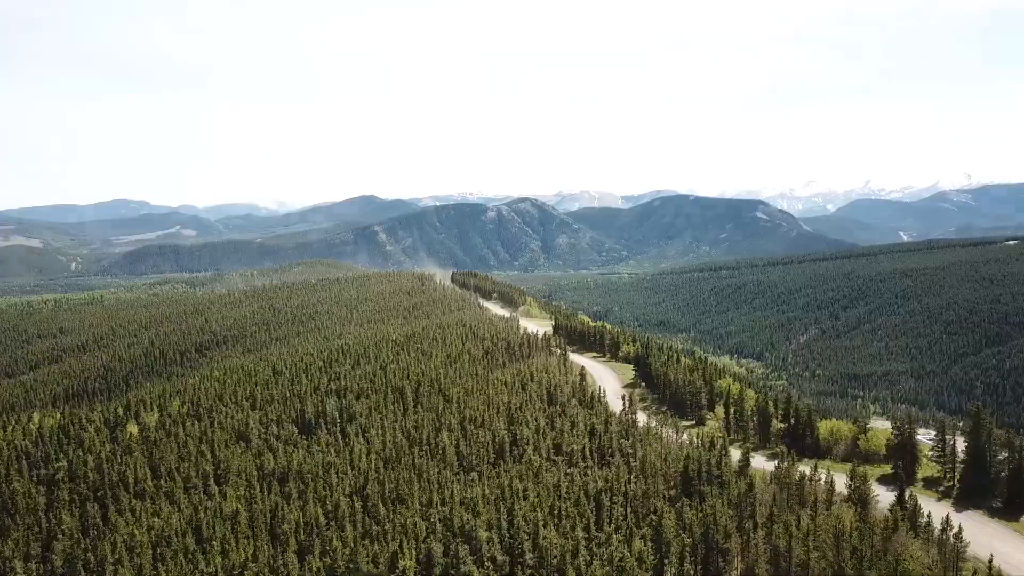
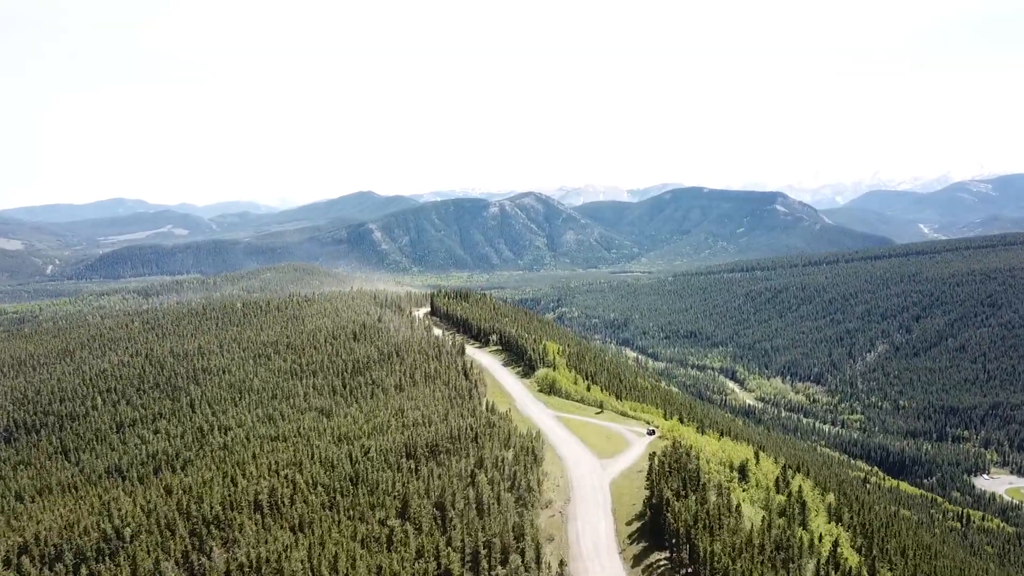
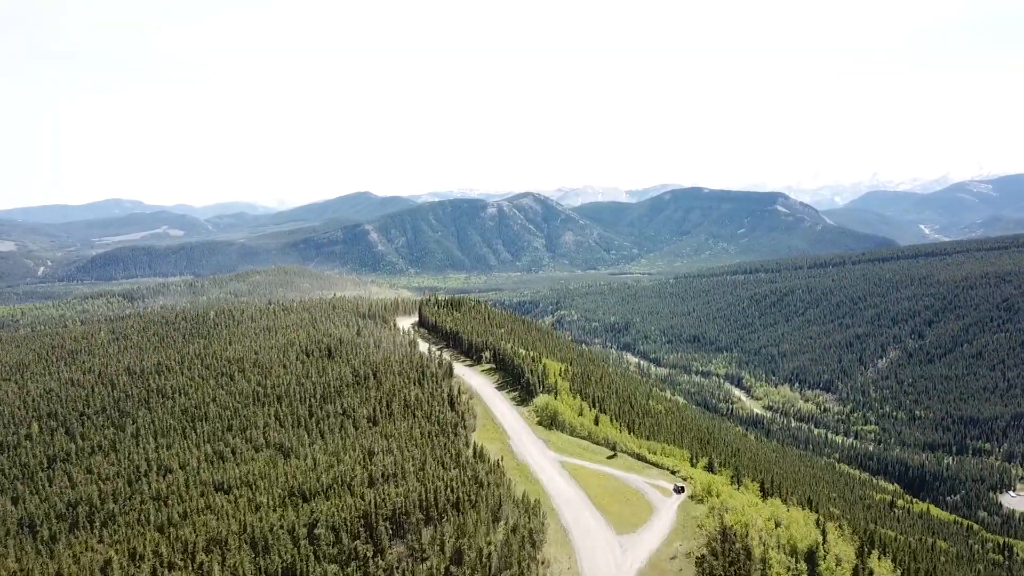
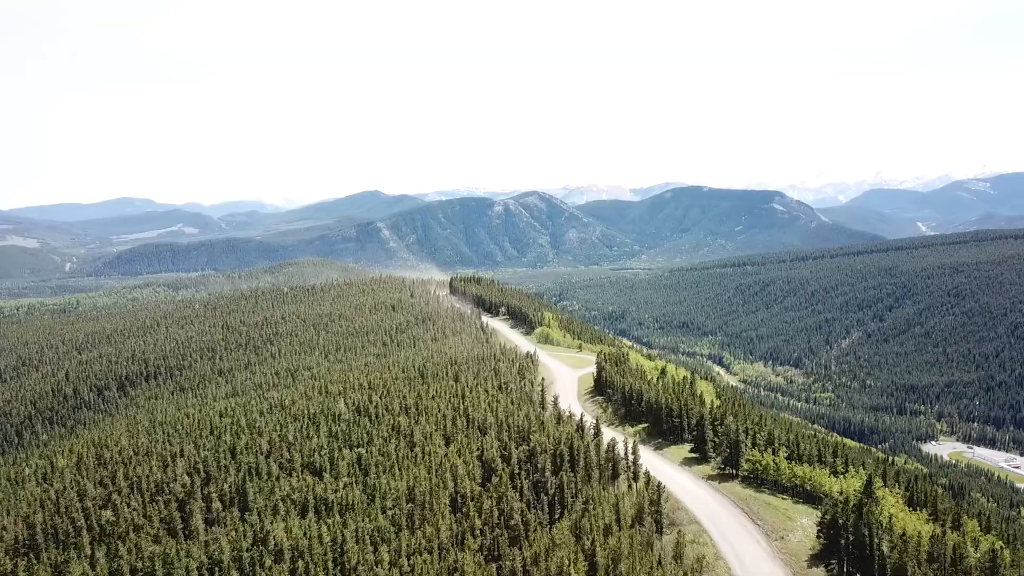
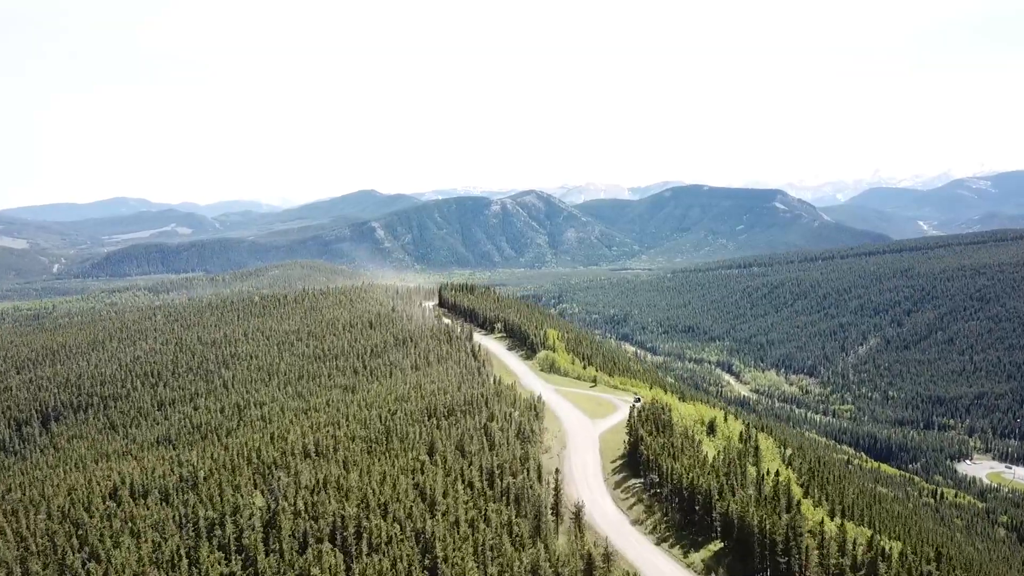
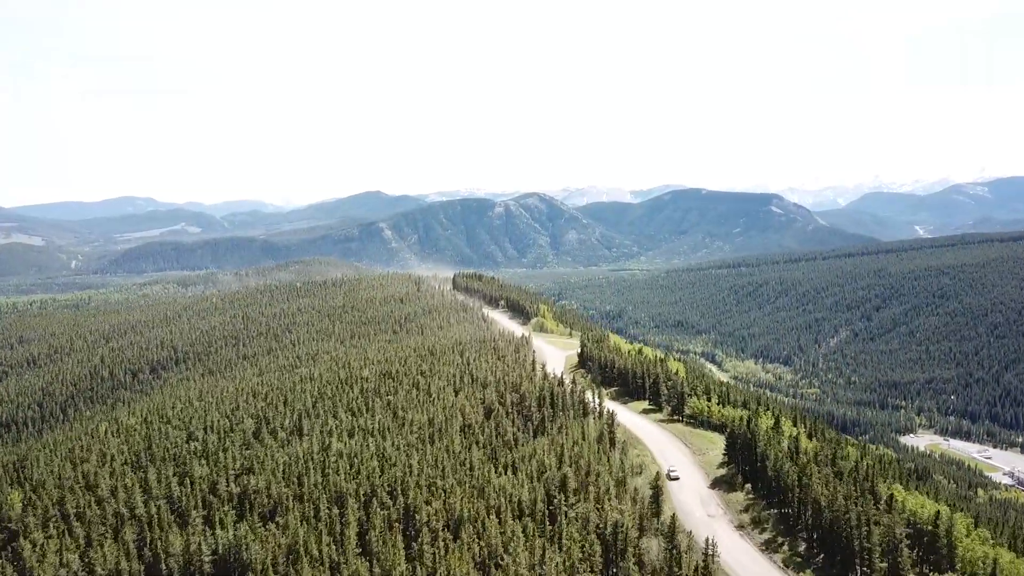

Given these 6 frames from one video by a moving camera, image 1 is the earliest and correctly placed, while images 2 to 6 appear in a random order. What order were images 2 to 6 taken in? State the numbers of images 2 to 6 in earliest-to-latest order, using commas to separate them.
6, 4, 5, 2, 3
